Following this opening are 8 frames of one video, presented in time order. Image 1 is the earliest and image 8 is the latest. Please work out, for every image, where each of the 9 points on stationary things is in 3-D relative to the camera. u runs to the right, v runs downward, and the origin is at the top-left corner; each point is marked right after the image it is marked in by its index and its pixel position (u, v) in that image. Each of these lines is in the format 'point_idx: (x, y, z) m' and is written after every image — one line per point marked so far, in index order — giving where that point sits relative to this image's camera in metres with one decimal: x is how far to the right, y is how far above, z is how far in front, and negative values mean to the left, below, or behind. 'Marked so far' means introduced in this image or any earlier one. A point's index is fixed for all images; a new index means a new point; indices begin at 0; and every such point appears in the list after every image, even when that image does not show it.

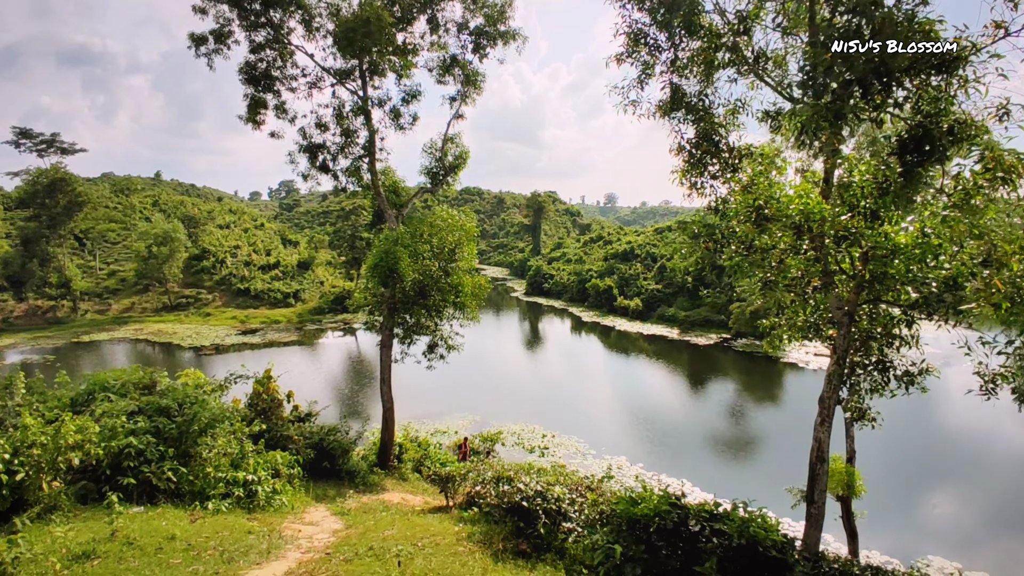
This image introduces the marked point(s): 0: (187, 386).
0: (-3.4, -1.0, +6.3) m
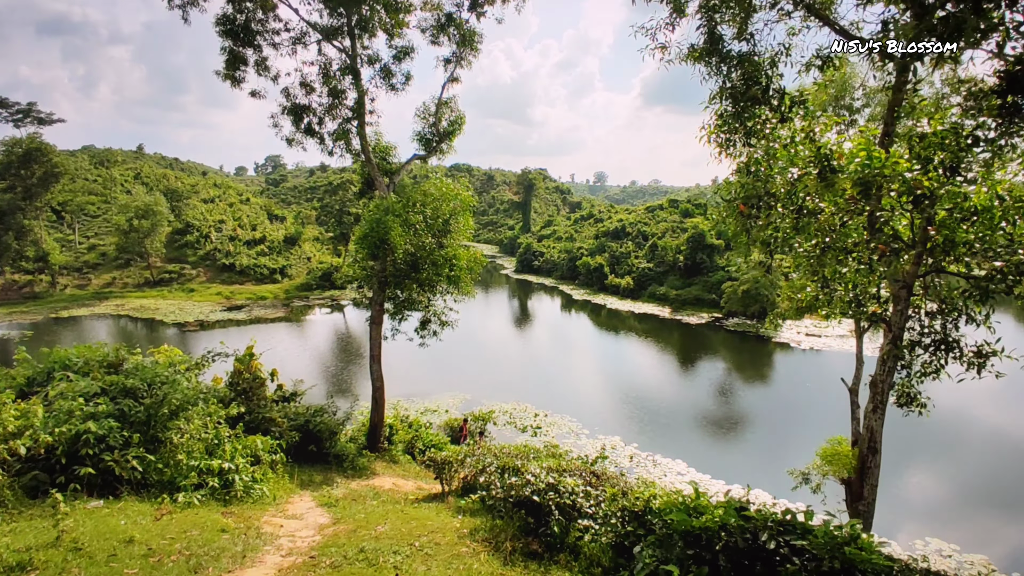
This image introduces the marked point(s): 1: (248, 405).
0: (-3.3, -0.7, +5.7) m
1: (-3.2, -1.4, +7.2) m
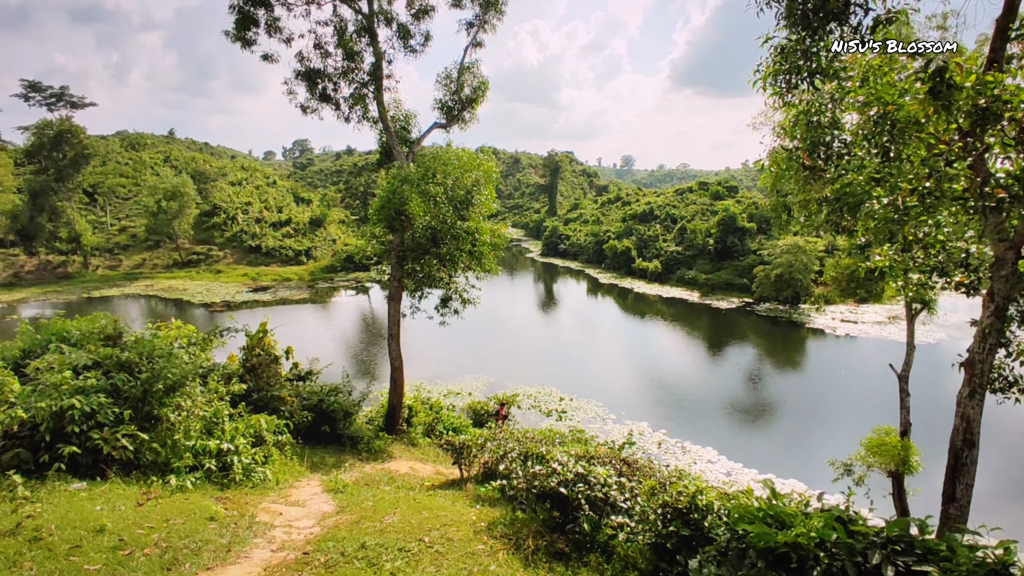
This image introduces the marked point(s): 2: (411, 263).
0: (-3.1, -0.4, +5.4) m
1: (-2.9, -1.1, +6.8) m
2: (-1.5, +0.3, +8.7) m
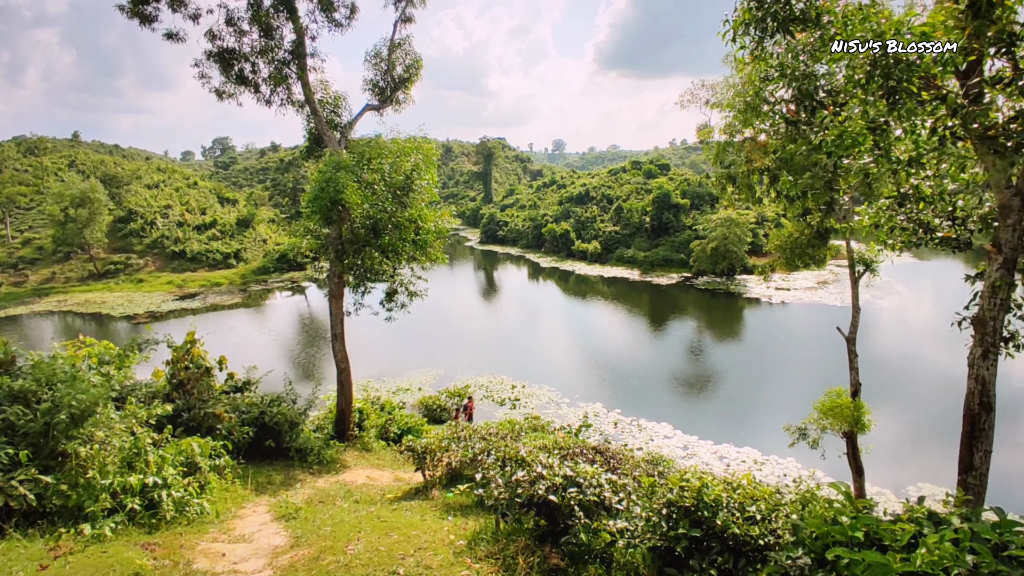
0: (-3.4, -0.5, +4.6) m
1: (-3.3, -1.1, +6.1) m
2: (-2.1, +0.4, +8.1) m
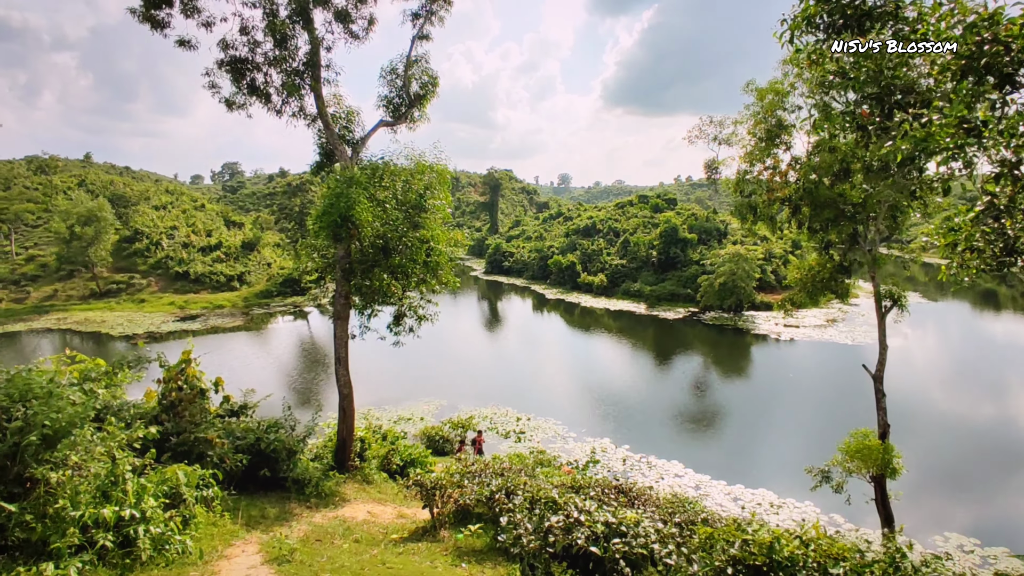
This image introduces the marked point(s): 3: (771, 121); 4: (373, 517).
0: (-3.3, -0.6, +4.2) m
1: (-3.1, -1.3, +5.7) m
2: (-1.9, +0.1, +7.7) m
3: (+4.6, +3.0, +10.8) m
4: (-1.3, -2.1, +5.7) m
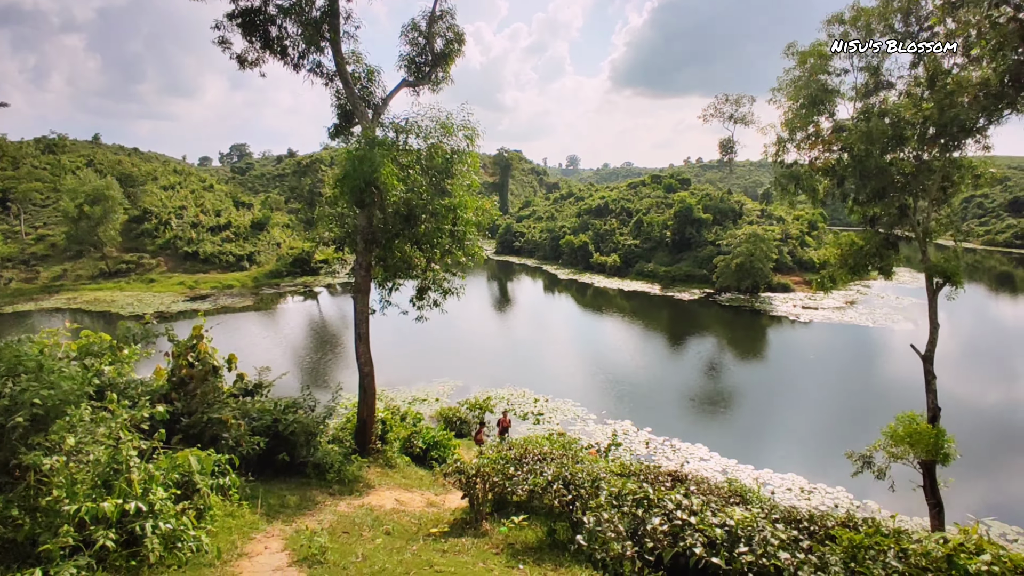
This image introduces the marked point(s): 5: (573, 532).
0: (-2.9, -0.3, +3.7) m
1: (-2.8, -1.0, +5.2) m
2: (-1.6, +0.5, +7.2) m
3: (+5.1, +3.4, +10.2) m
4: (-1.0, -1.9, +5.2) m
5: (+0.5, -1.8, +4.4) m
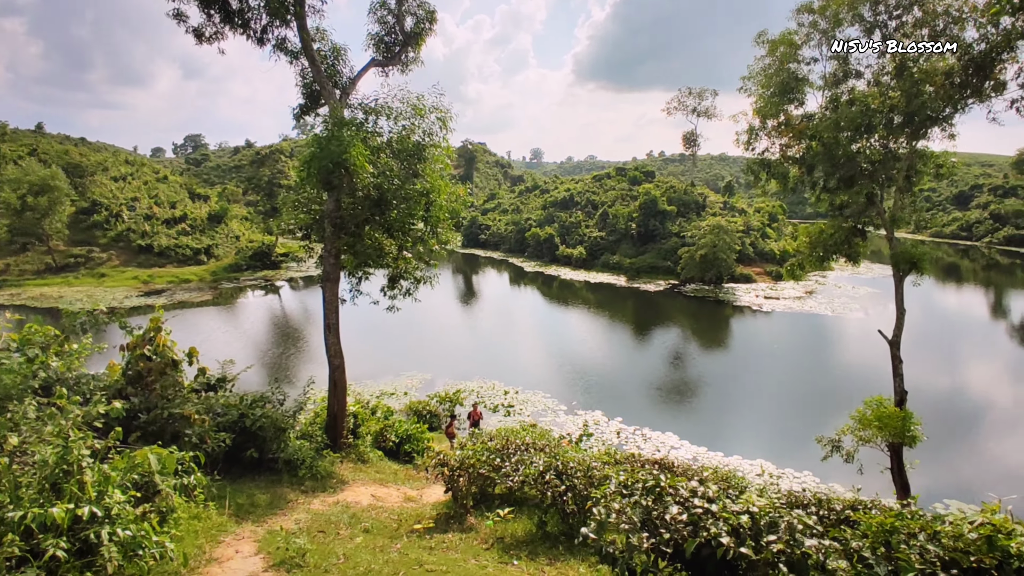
0: (-3.0, -0.3, +3.4) m
1: (-2.9, -0.9, +4.9) m
2: (-1.8, +0.6, +6.9) m
3: (+4.6, +3.6, +10.2) m
4: (-1.1, -1.8, +5.0) m
5: (+0.4, -1.6, +4.2) m
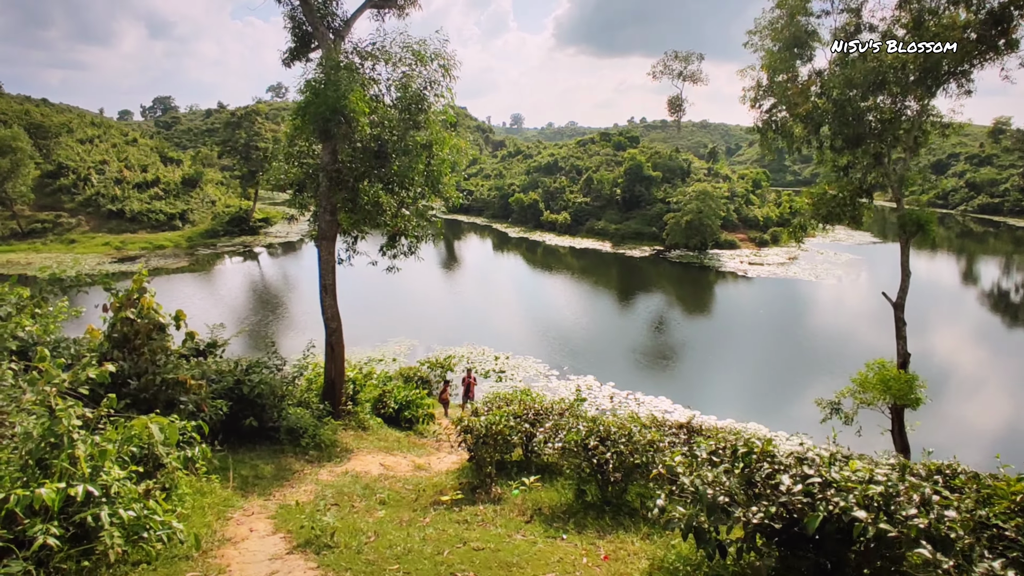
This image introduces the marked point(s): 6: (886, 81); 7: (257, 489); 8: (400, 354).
0: (-2.8, 0.0, +2.9) m
1: (-2.8, -0.6, +4.5) m
2: (-1.7, +1.0, +6.4) m
3: (+4.6, +4.2, +9.8) m
4: (-1.0, -1.4, +4.7) m
5: (+0.5, -1.3, +4.0) m
6: (+5.5, +3.1, +9.0) m
7: (-1.7, -1.3, +3.8) m
8: (-2.9, -1.8, +16.2) m
